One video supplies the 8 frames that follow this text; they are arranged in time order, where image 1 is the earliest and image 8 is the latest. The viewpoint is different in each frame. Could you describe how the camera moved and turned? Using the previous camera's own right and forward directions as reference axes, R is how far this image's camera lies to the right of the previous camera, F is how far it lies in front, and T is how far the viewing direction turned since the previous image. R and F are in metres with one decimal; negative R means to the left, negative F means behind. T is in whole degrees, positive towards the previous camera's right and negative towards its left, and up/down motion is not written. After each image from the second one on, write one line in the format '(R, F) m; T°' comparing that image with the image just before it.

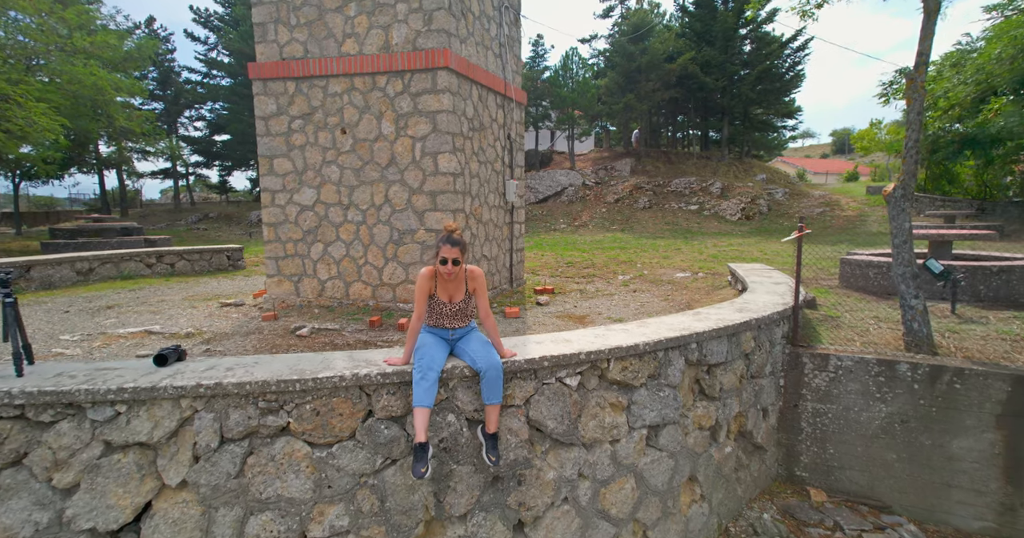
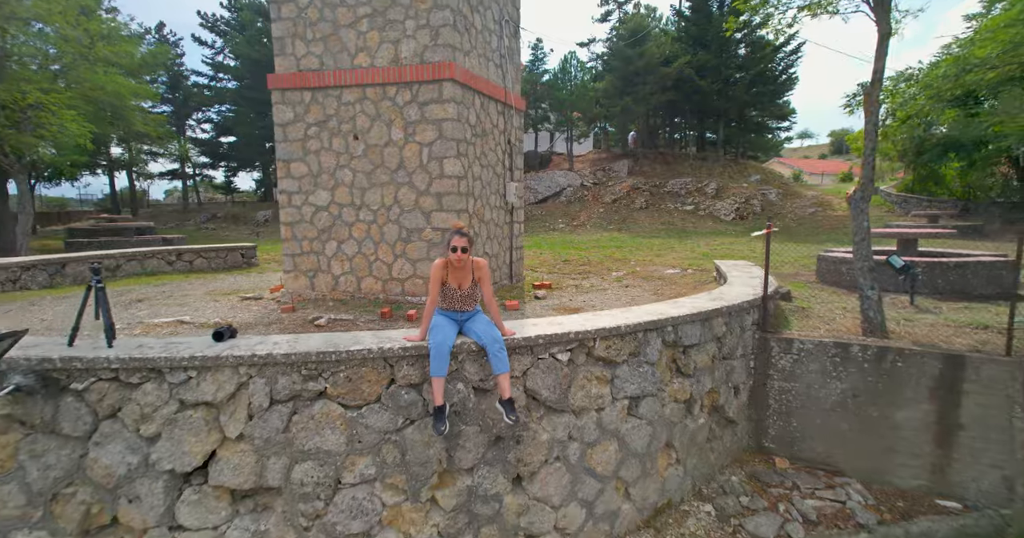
(0.0, -0.5) m; 0°
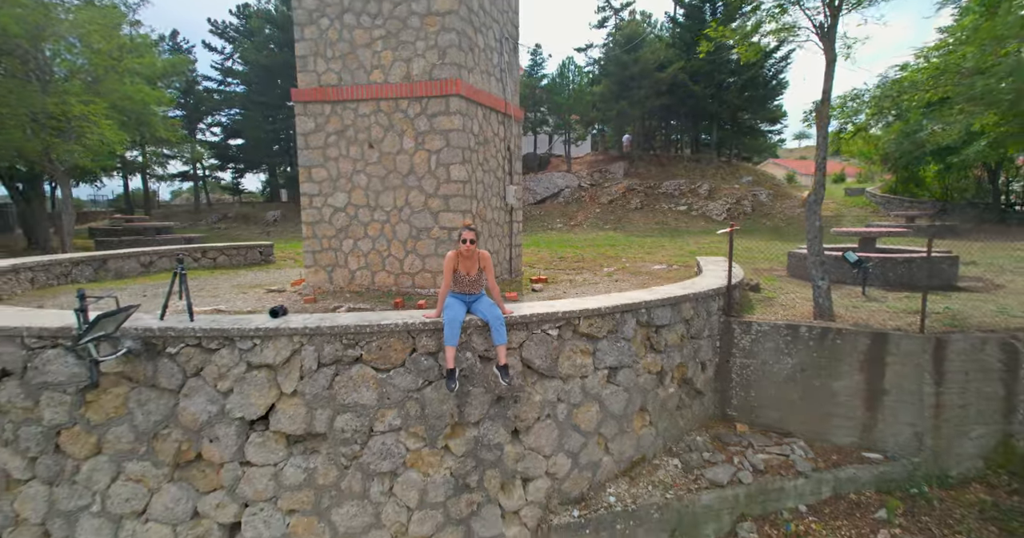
(0.0, -0.7) m; 0°
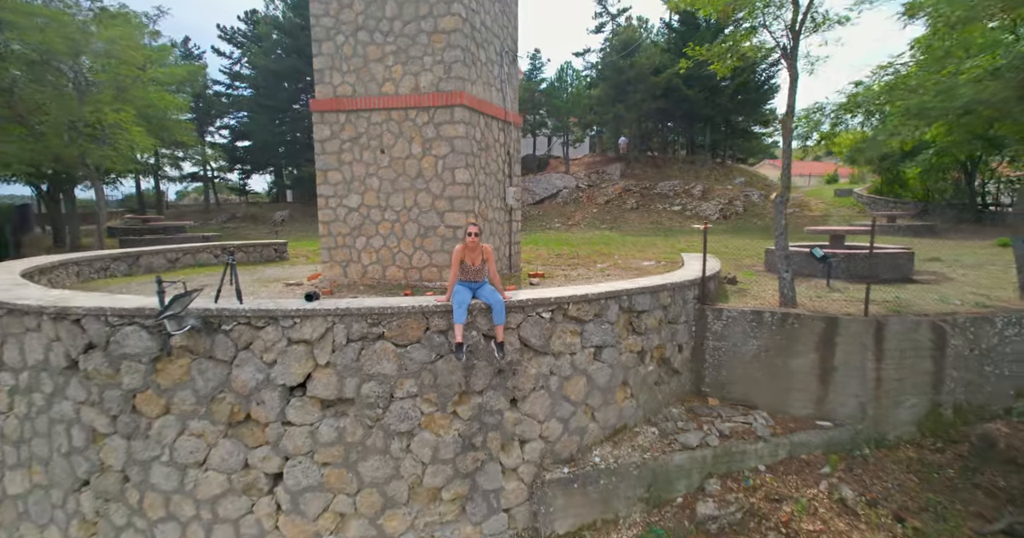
(0.0, -0.6) m; 0°
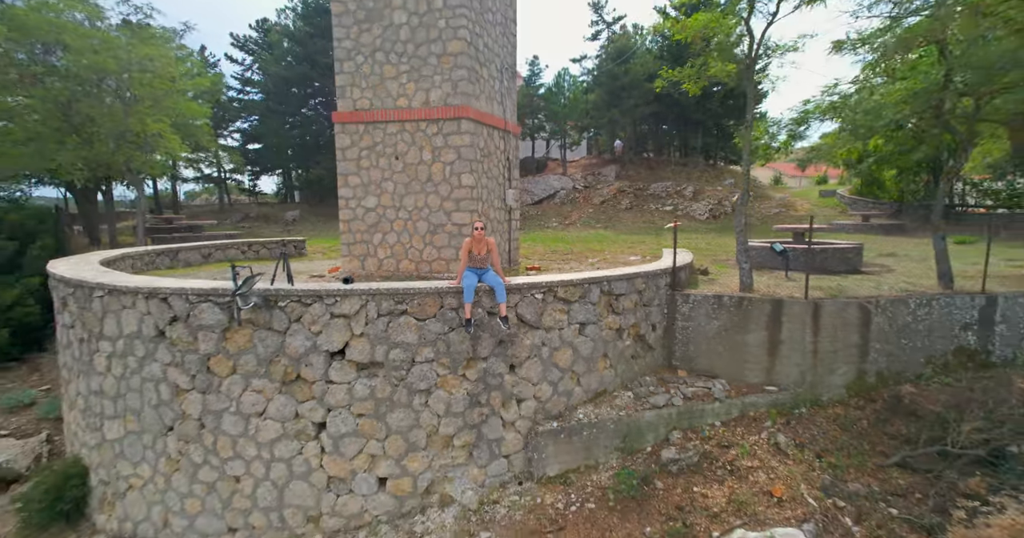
(0.0, -1.0) m; 0°
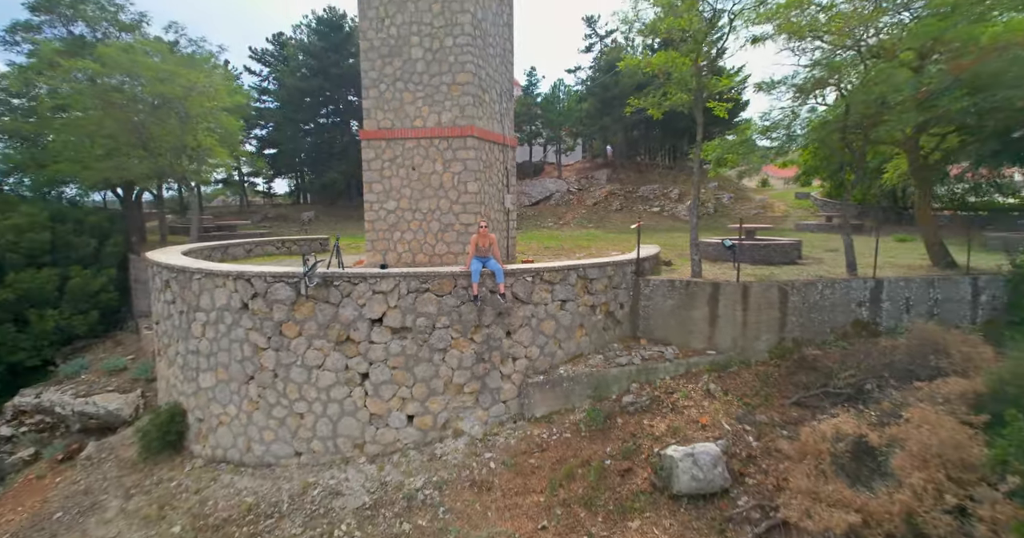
(+0.1, -1.6) m; 0°
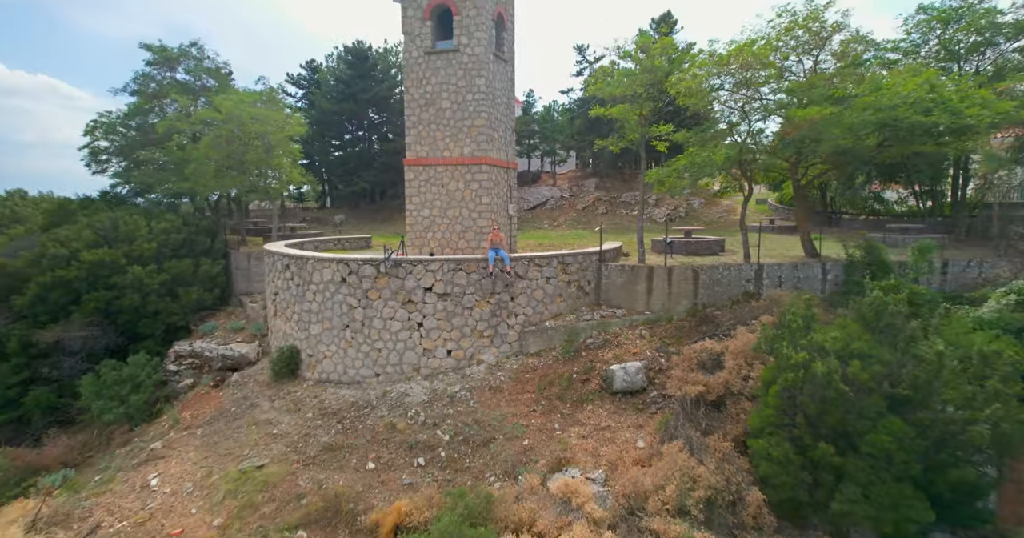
(0.0, -3.7) m; 0°
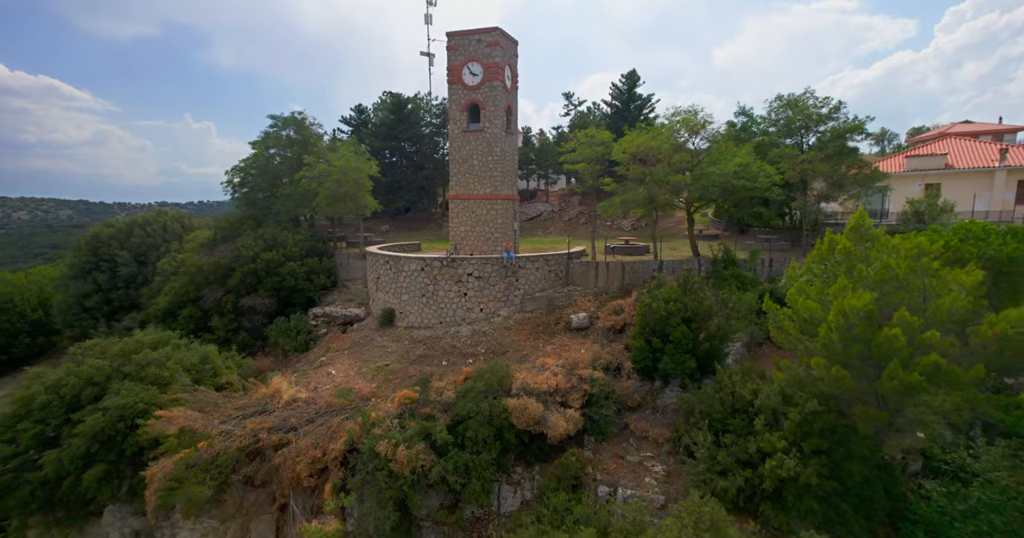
(-0.2, -7.8) m; 0°
